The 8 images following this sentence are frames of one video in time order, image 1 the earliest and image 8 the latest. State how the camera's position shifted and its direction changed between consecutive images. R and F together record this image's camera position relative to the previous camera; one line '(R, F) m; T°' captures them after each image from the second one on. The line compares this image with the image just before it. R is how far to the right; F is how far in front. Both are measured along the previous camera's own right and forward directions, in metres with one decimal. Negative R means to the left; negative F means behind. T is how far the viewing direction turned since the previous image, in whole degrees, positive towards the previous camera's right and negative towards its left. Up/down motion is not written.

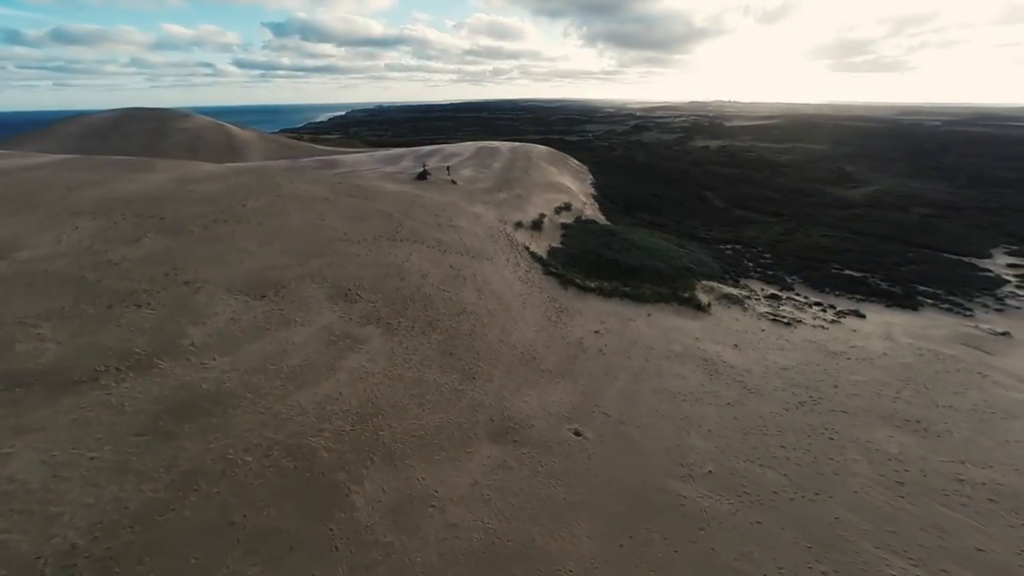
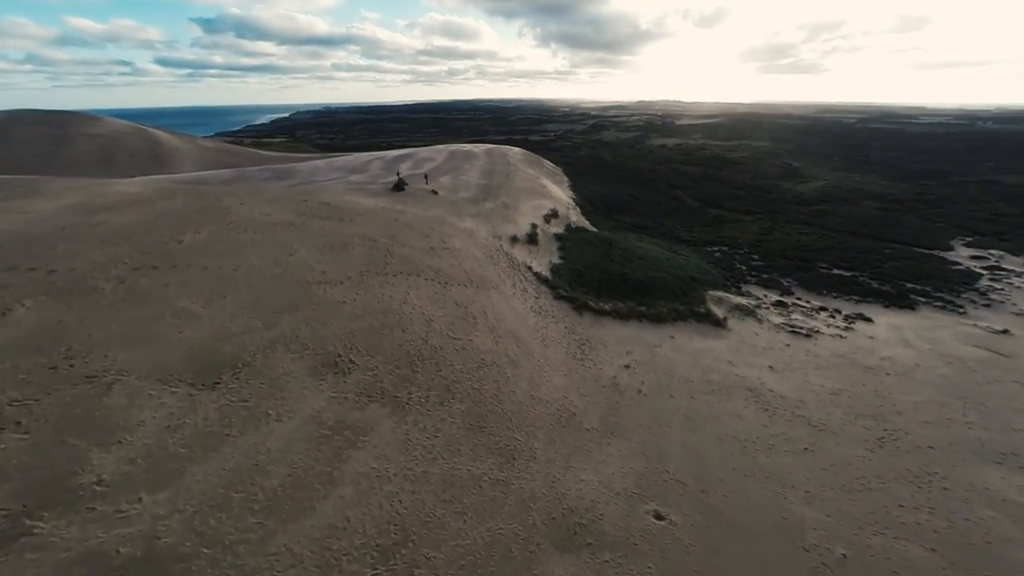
(-2.6, +3.2) m; +6°
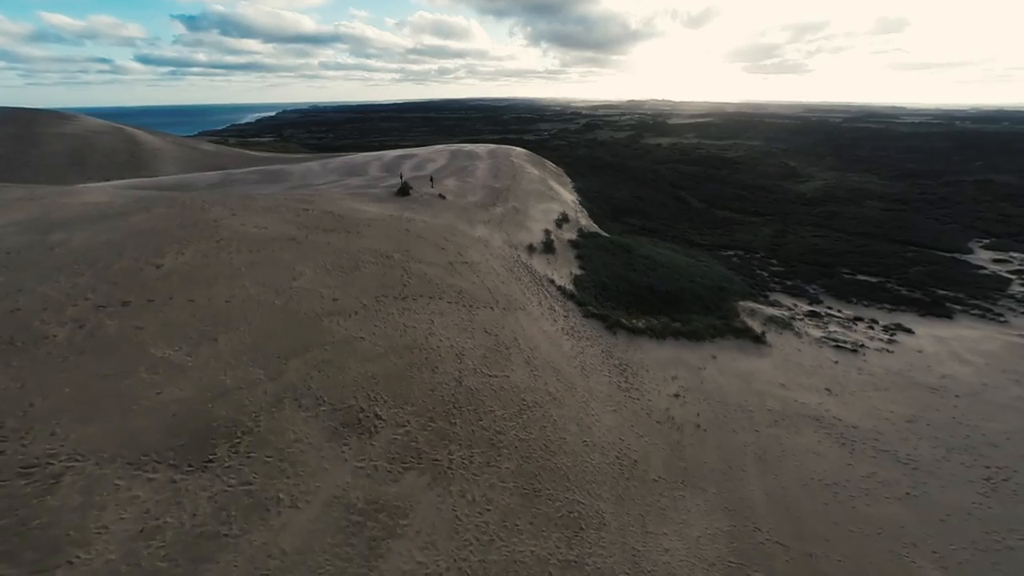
(-2.0, +2.1) m; +1°
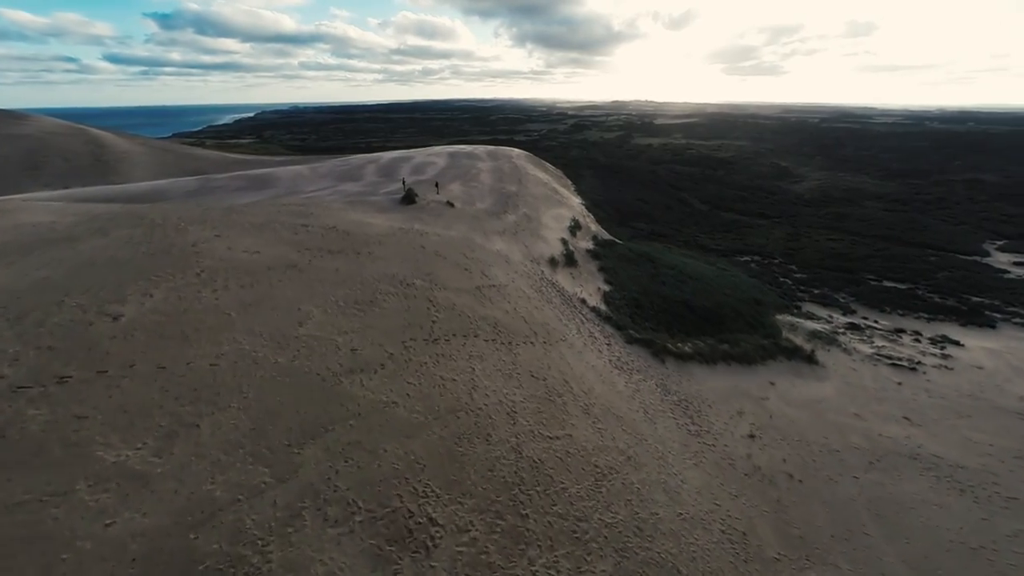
(-2.3, +2.5) m; +2°
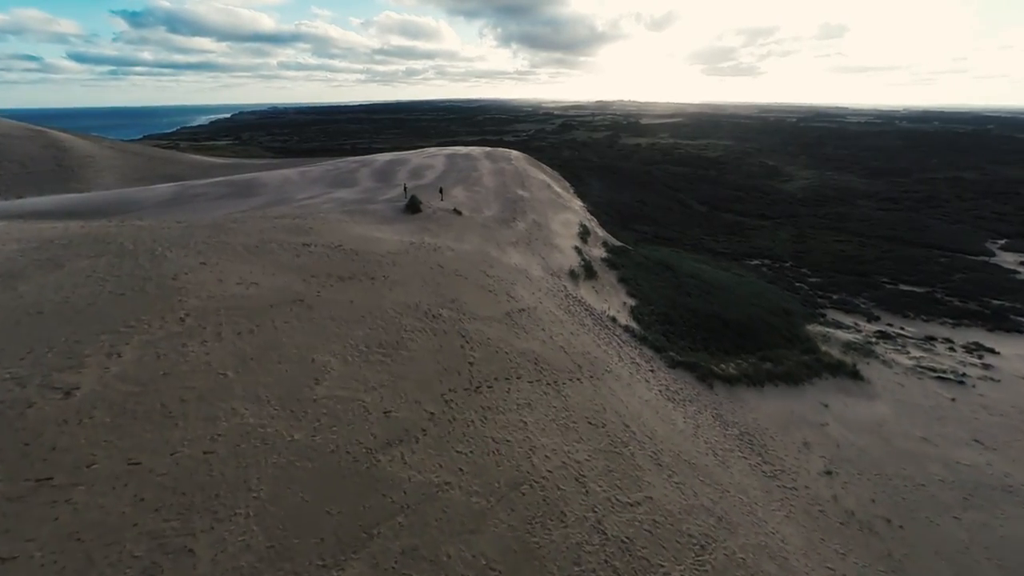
(-1.9, +1.9) m; +2°
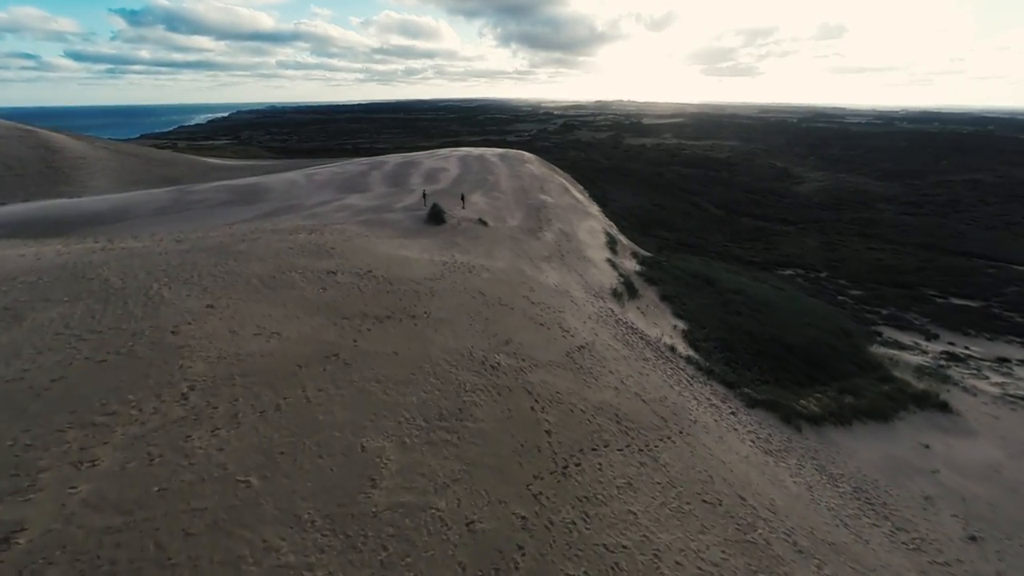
(-2.2, +2.1) m; 0°
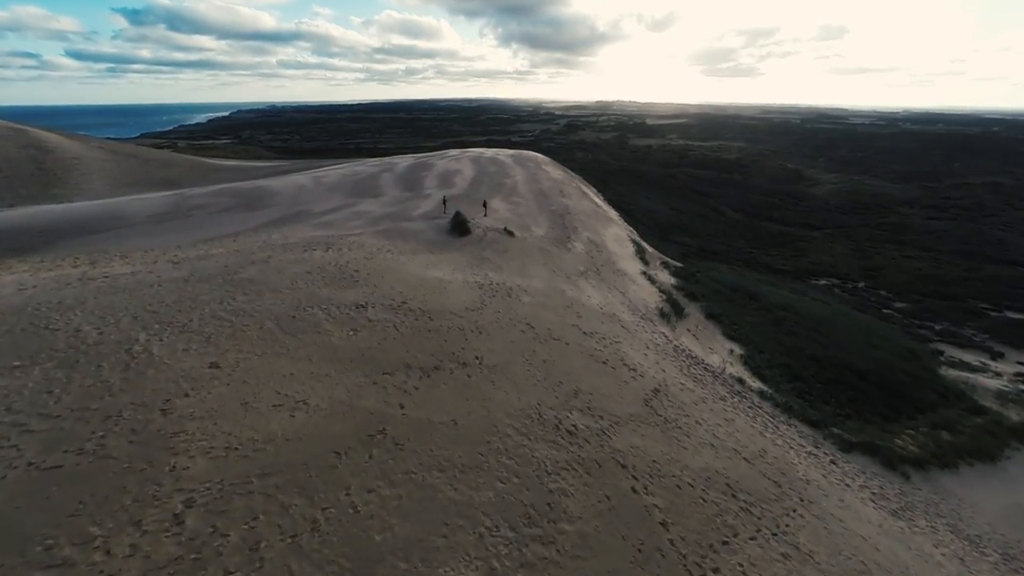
(-1.9, +2.0) m; 0°
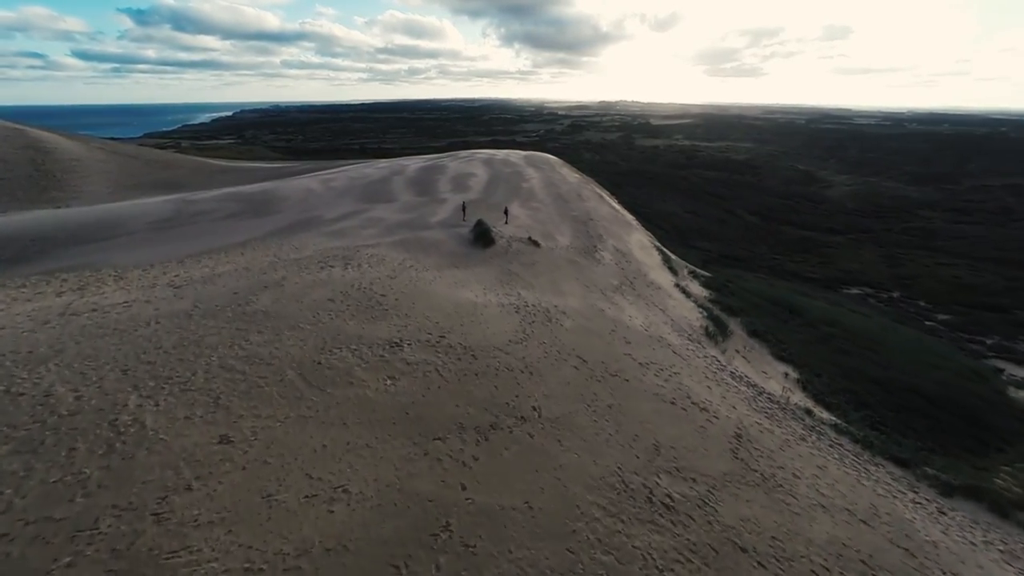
(-1.5, +1.5) m; 0°
